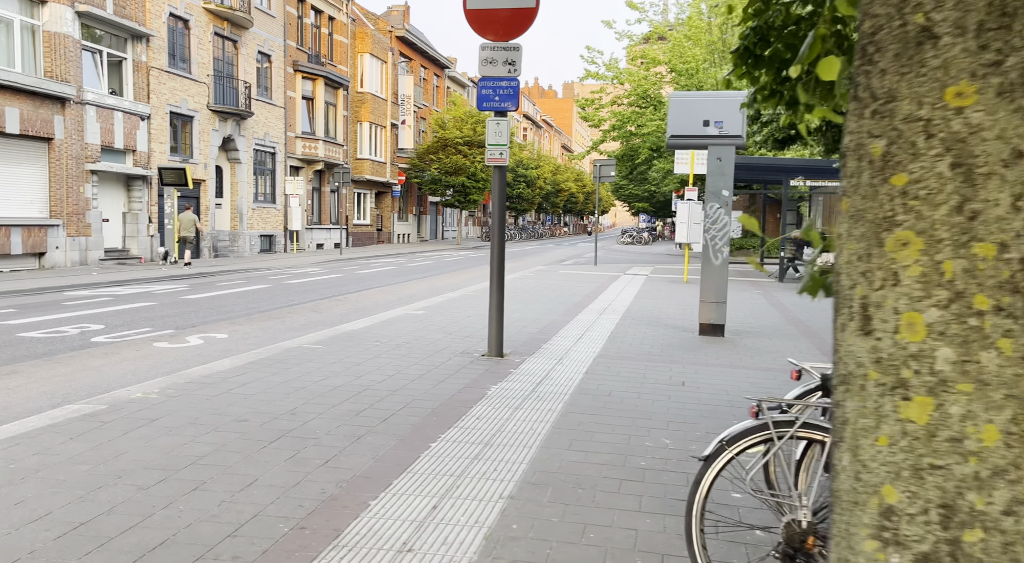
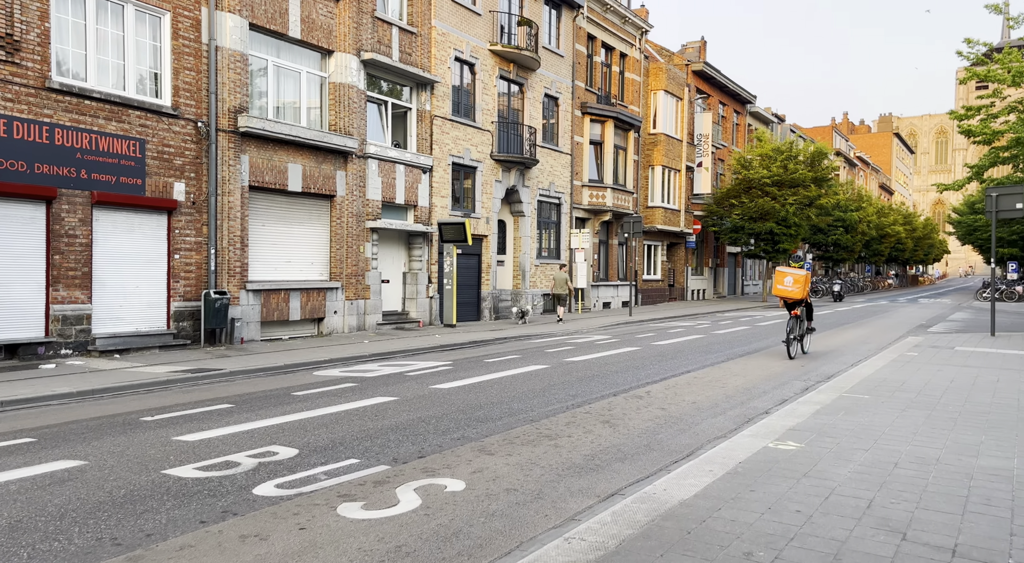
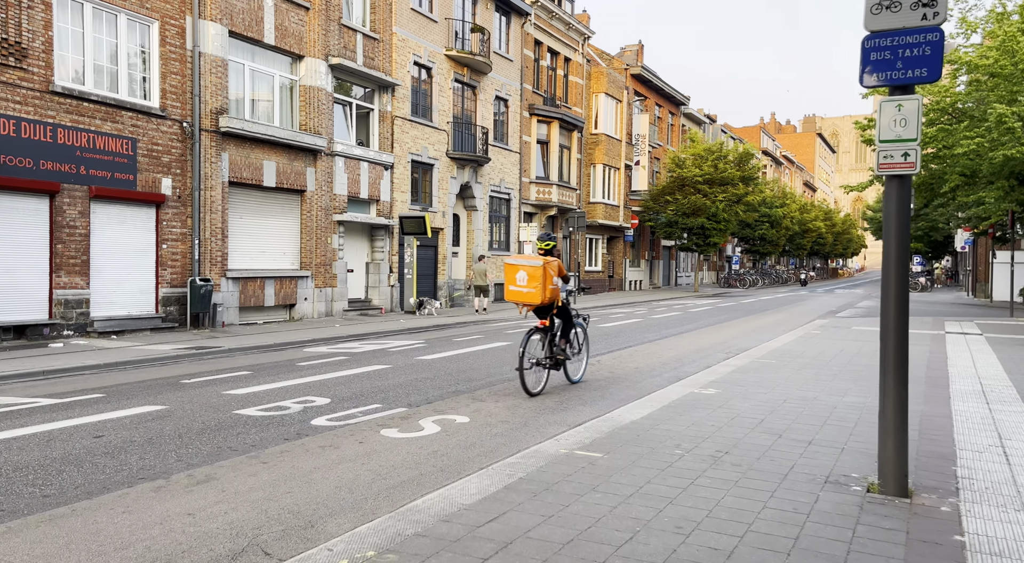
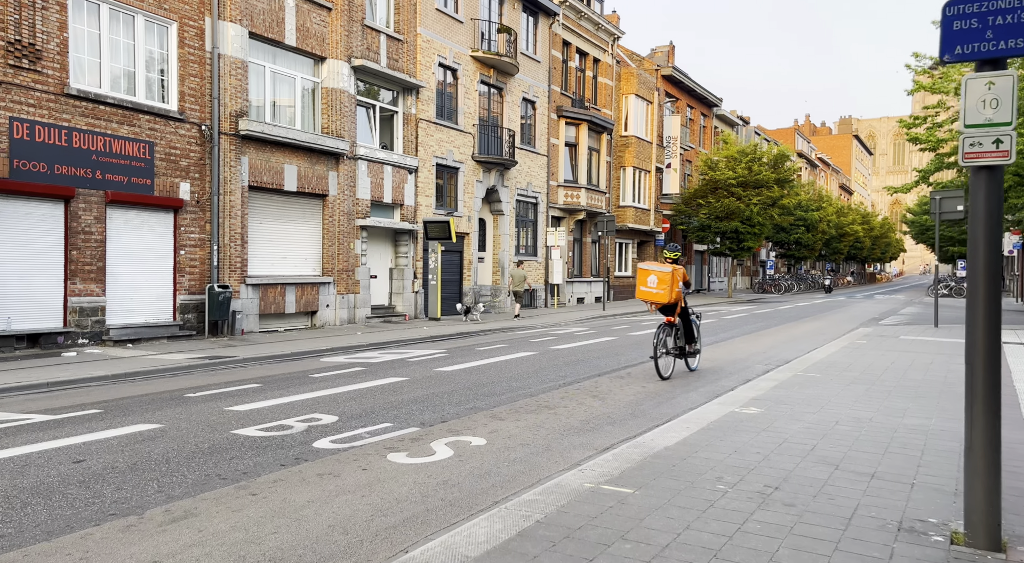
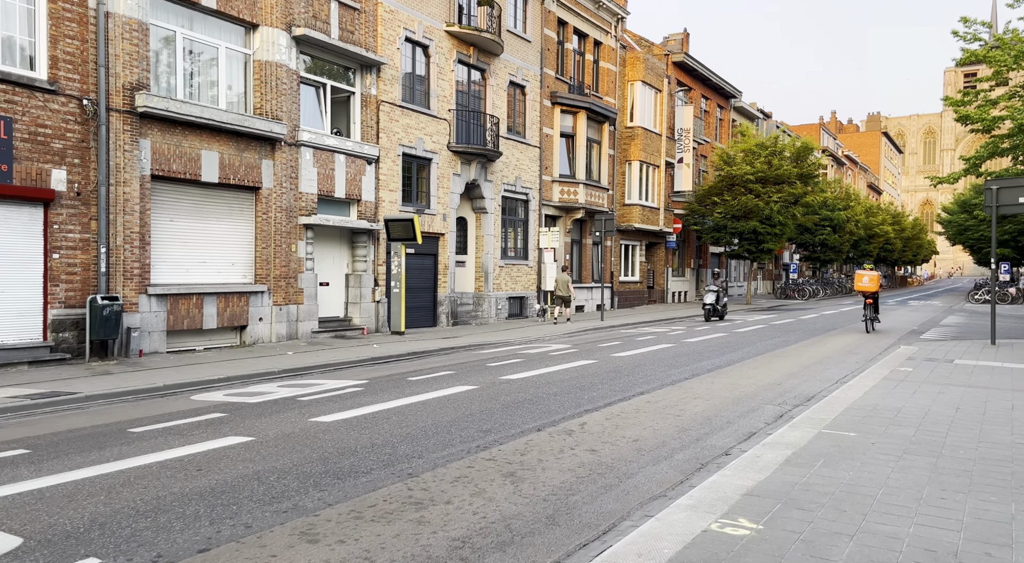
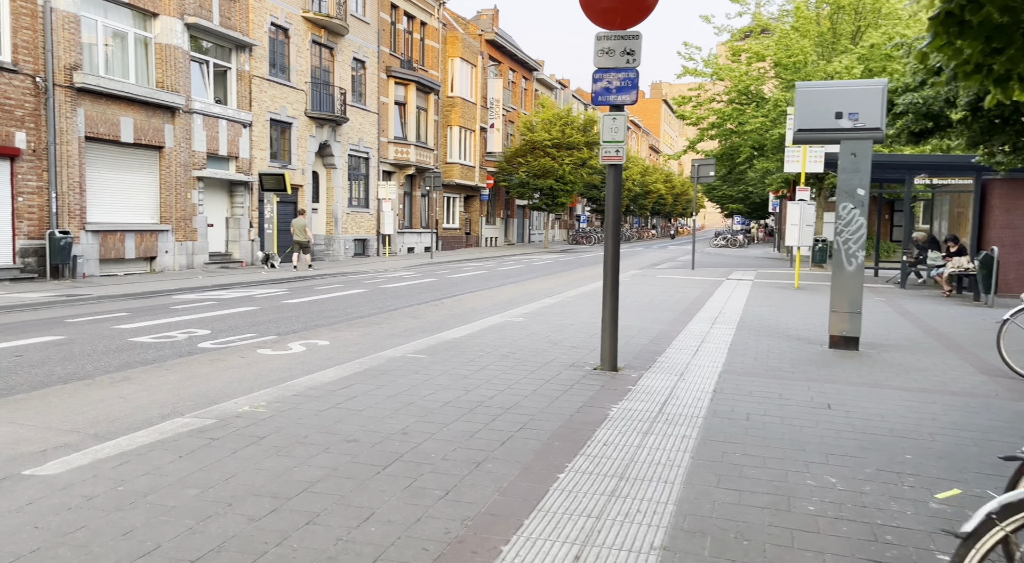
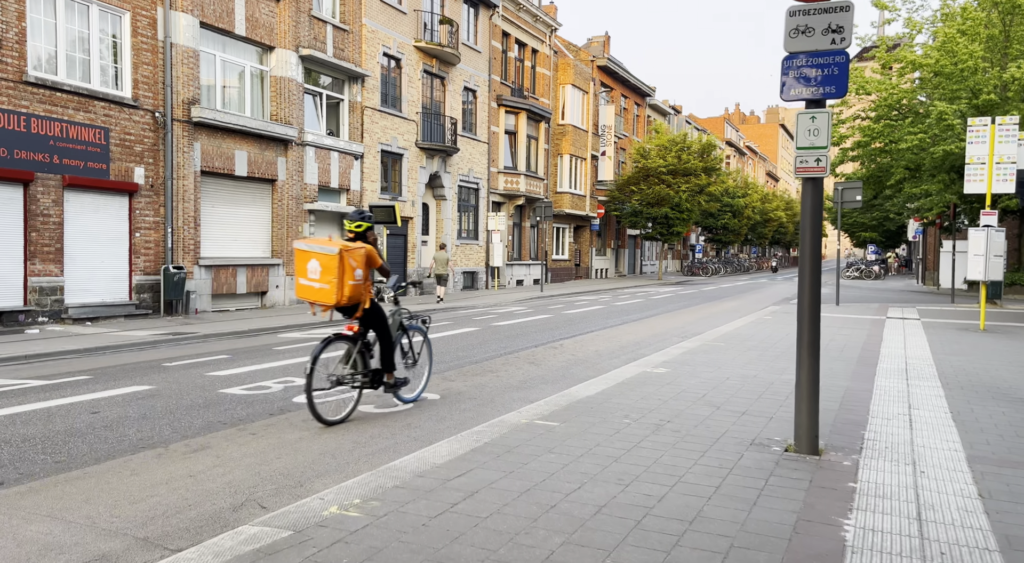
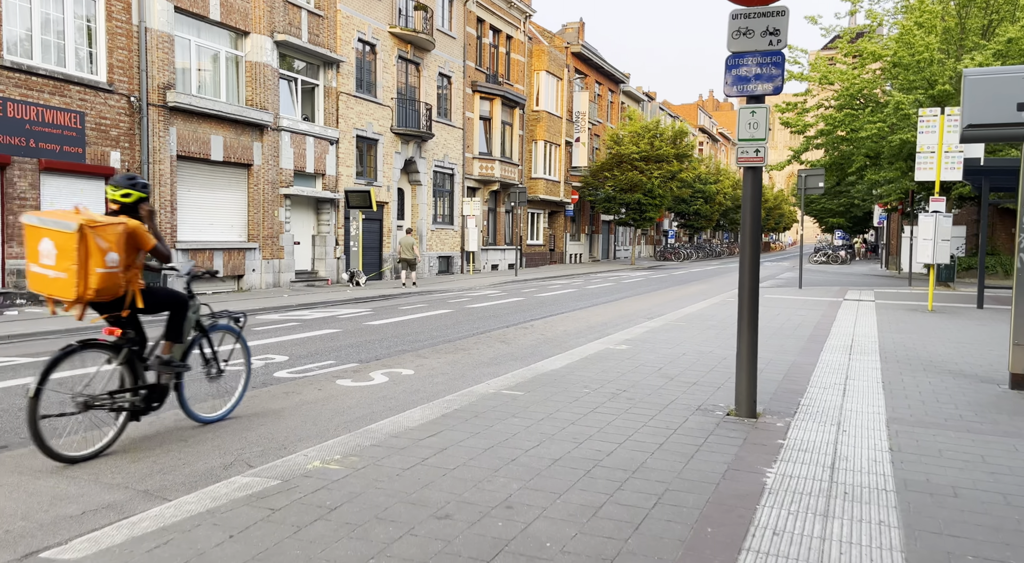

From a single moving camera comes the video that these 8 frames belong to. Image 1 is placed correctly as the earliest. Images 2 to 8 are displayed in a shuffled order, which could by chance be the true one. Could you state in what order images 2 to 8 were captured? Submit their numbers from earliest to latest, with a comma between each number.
6, 8, 7, 3, 4, 2, 5
